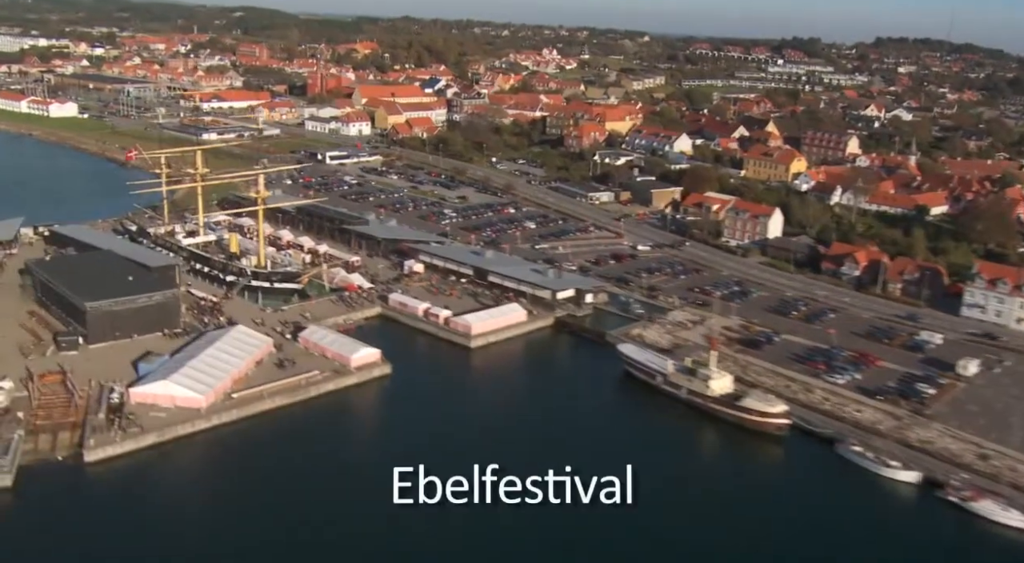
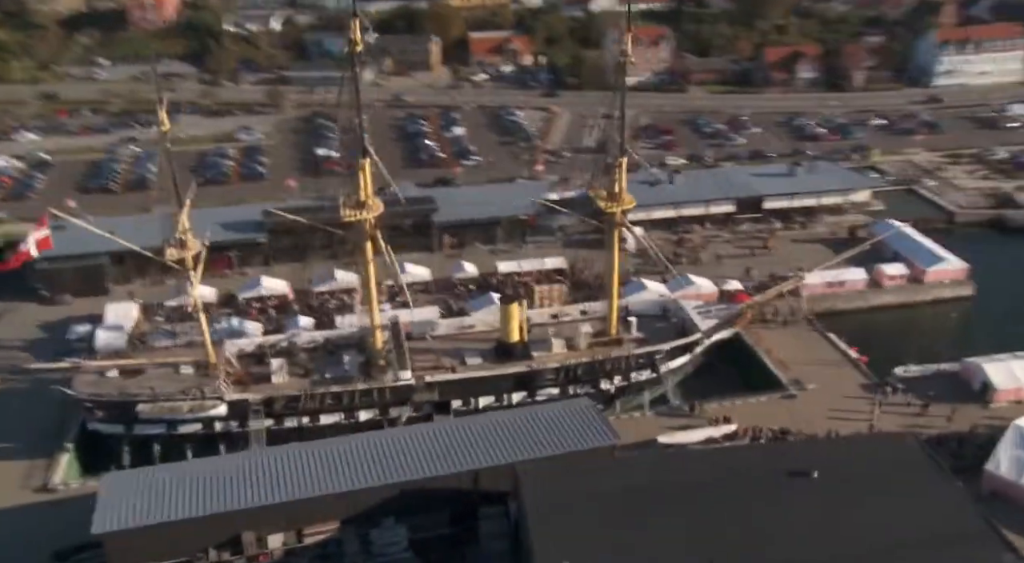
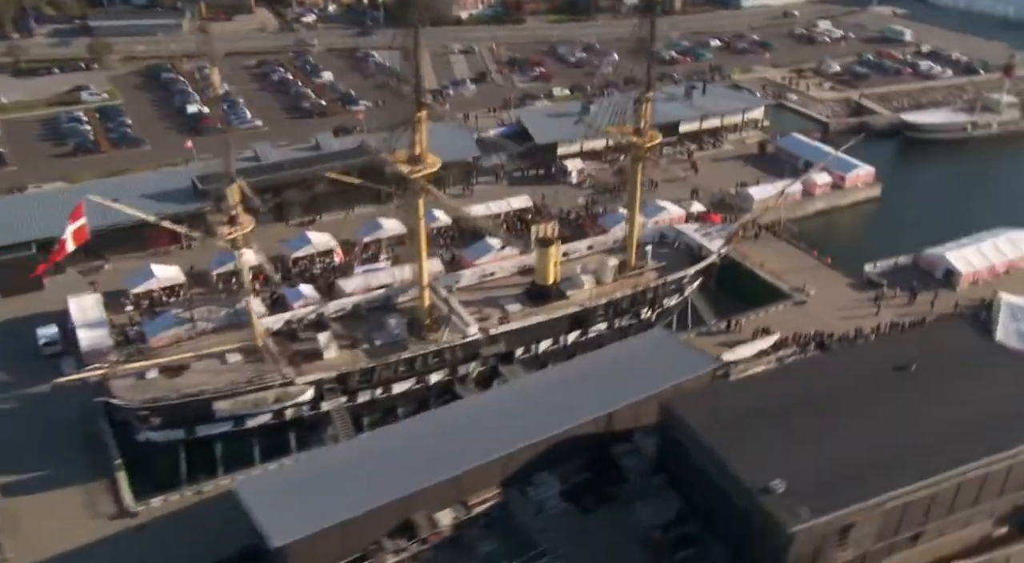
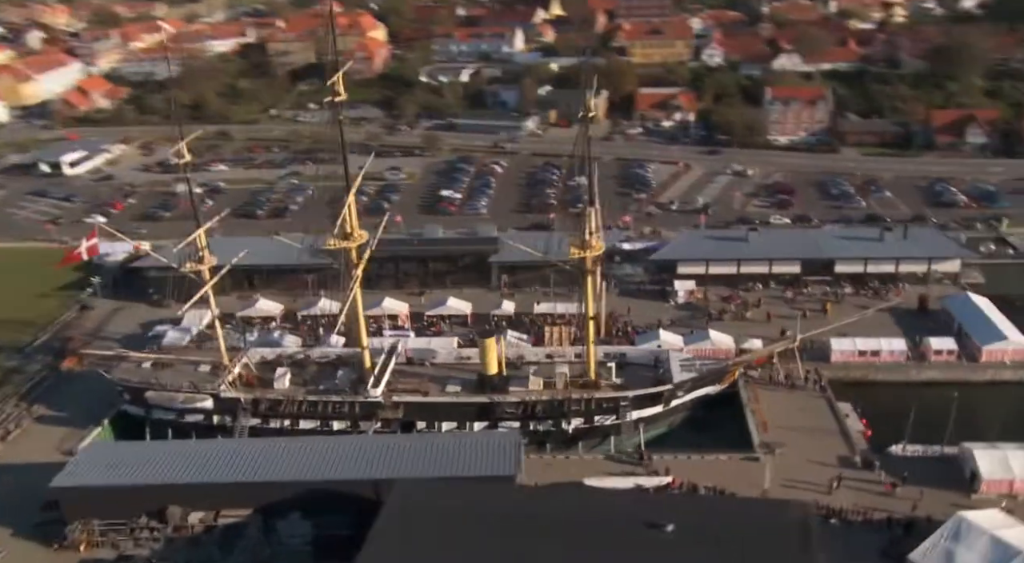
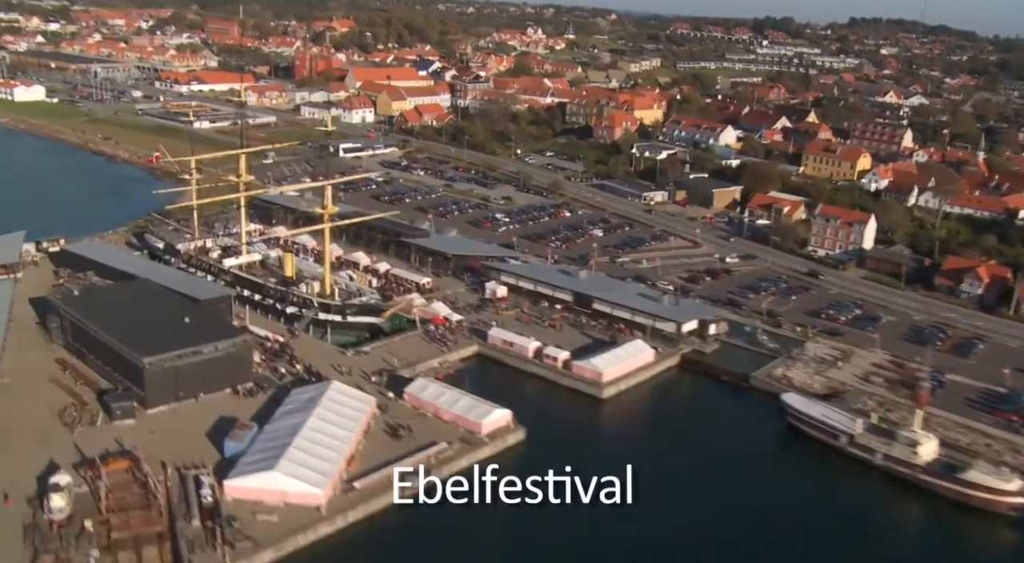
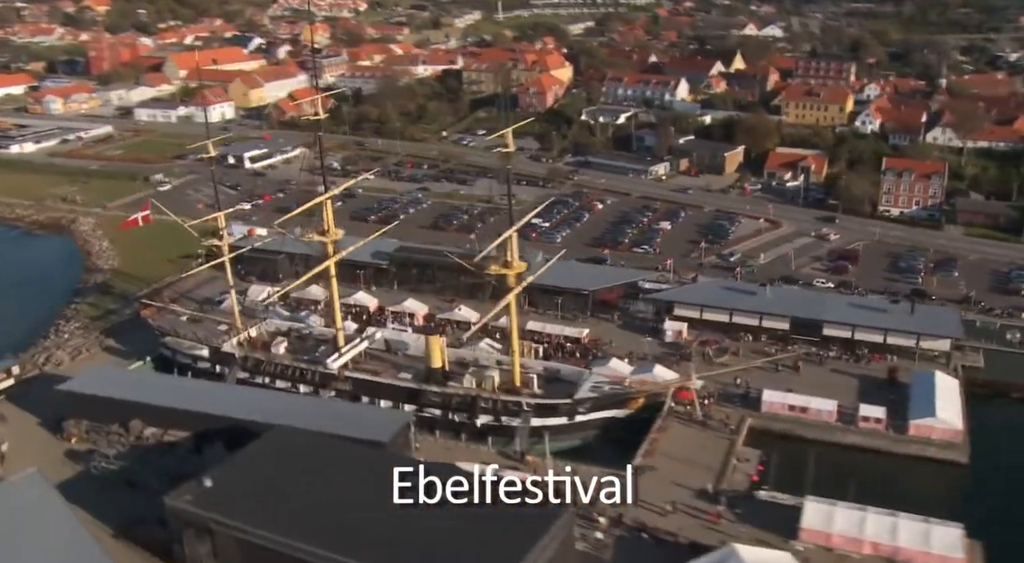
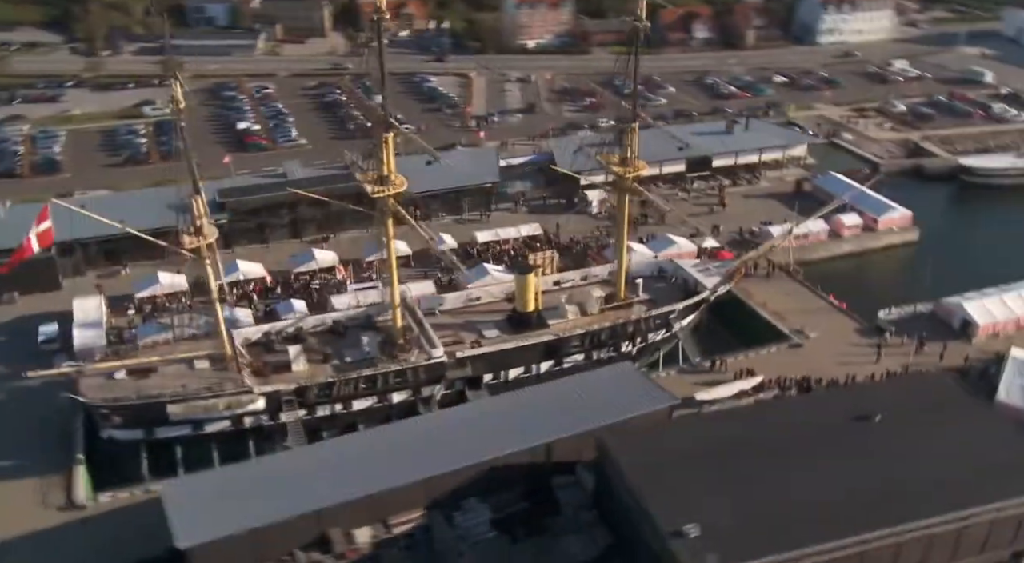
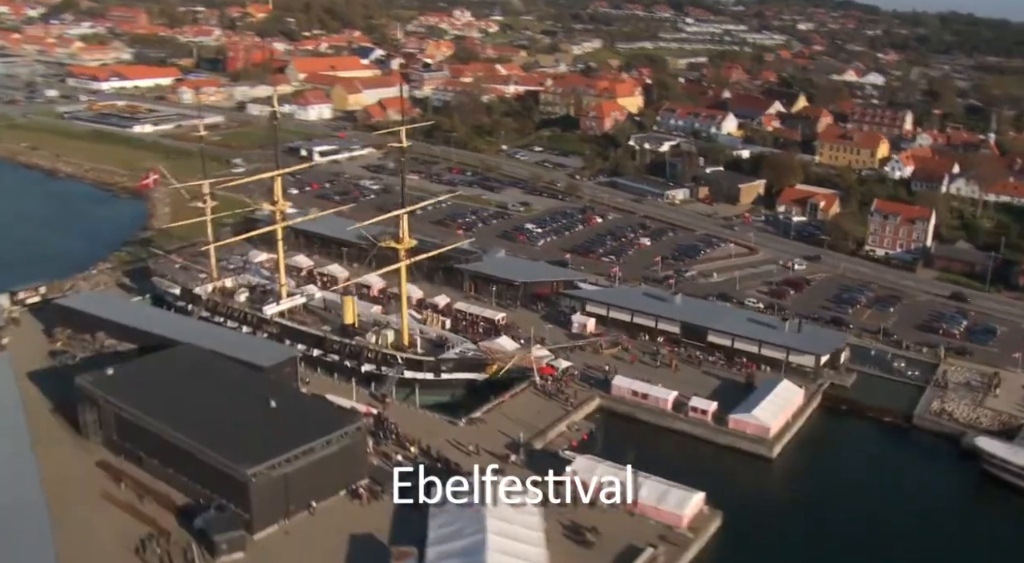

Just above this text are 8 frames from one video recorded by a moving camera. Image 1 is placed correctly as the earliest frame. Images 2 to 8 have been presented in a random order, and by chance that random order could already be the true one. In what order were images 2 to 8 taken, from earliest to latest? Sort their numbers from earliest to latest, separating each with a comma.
5, 8, 6, 4, 2, 7, 3
